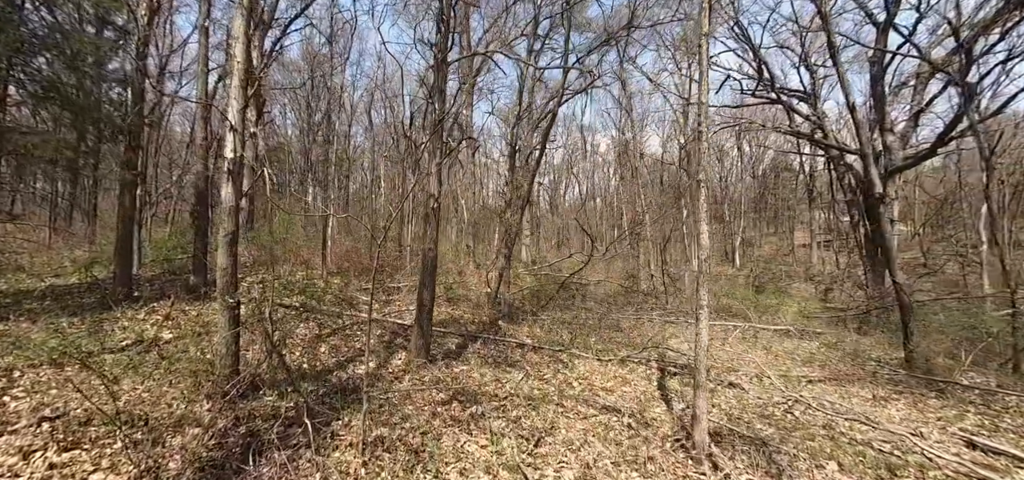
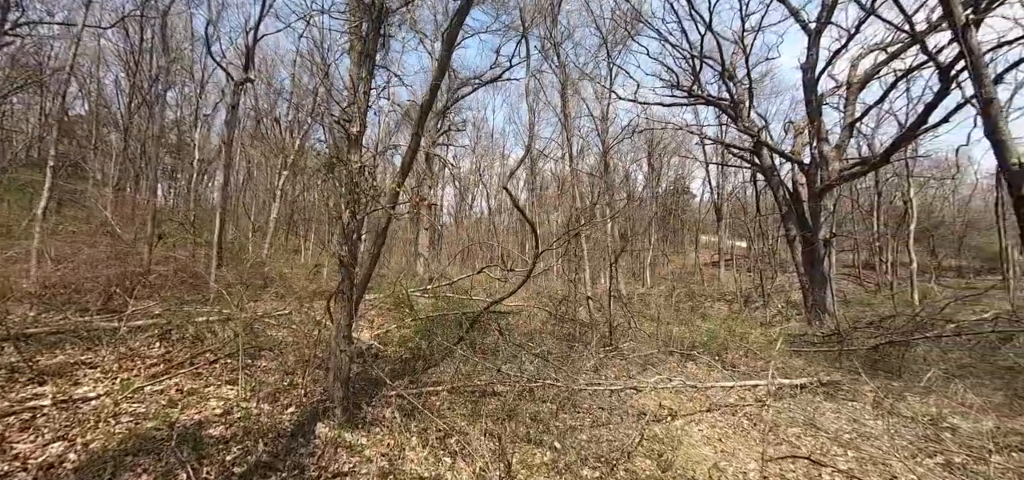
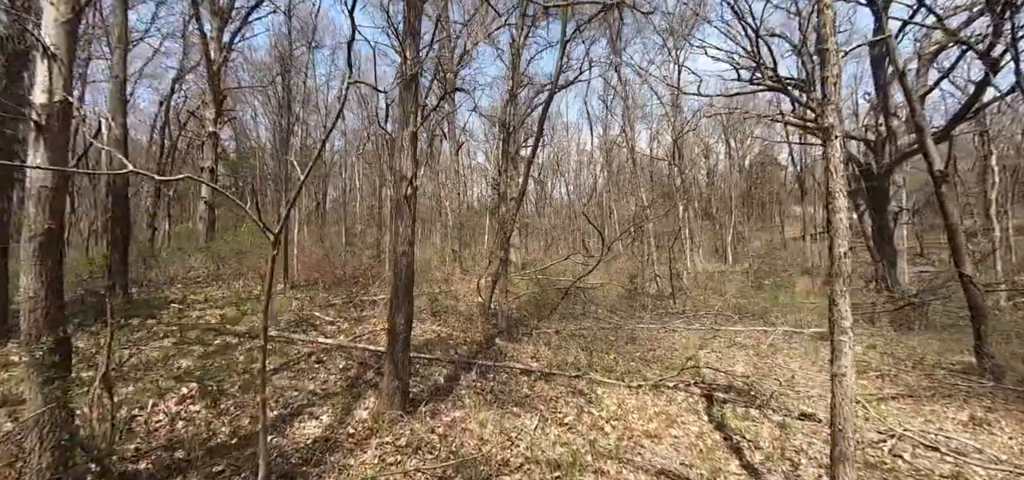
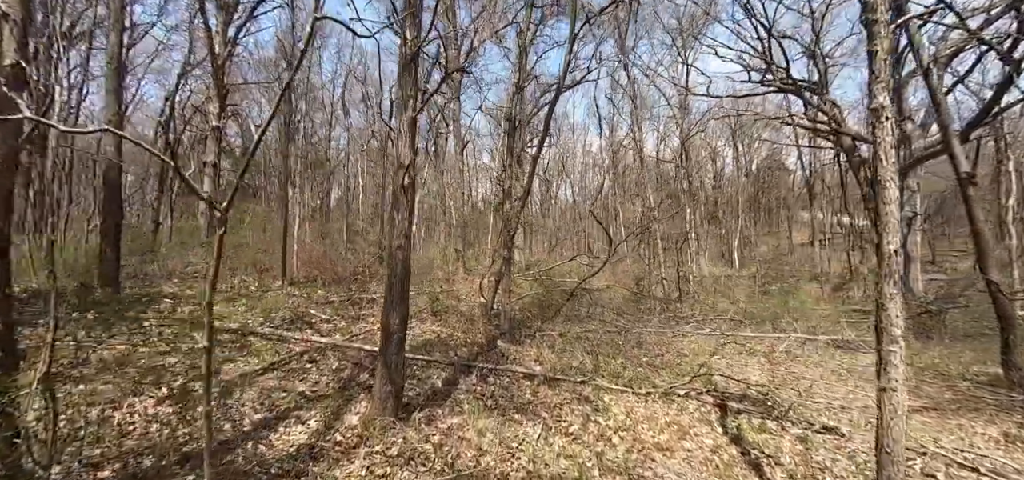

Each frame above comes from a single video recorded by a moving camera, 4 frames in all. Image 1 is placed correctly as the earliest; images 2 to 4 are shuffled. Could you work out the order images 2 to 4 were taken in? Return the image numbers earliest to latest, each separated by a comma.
3, 4, 2
